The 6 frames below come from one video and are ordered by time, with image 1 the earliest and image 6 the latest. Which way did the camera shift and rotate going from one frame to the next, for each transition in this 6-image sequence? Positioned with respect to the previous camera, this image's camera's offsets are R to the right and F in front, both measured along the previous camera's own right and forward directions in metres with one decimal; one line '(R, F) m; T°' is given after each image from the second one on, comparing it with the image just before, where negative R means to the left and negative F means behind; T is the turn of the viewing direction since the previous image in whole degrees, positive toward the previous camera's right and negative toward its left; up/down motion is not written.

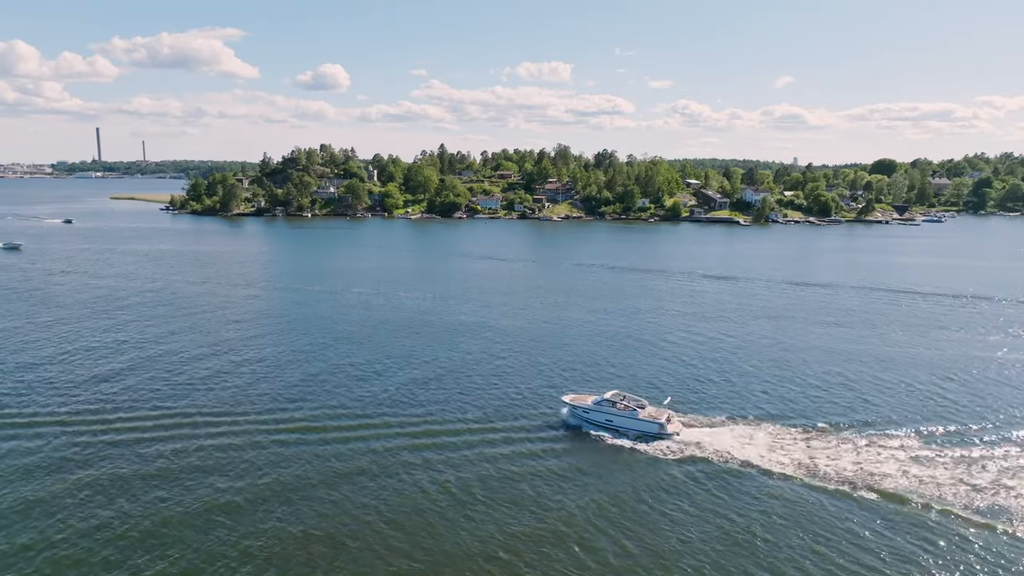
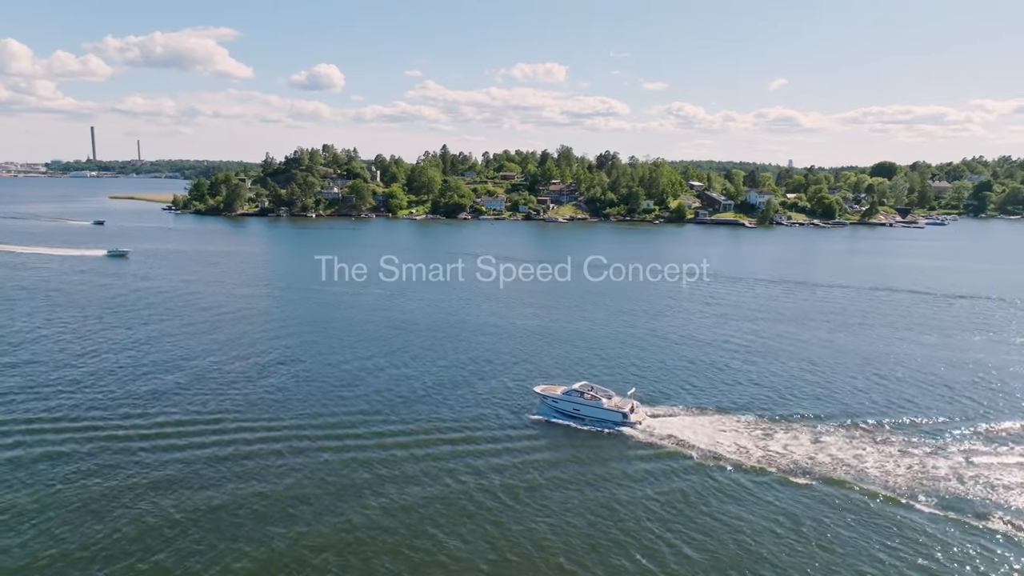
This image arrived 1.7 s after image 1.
(-2.3, 0.0) m; 0°
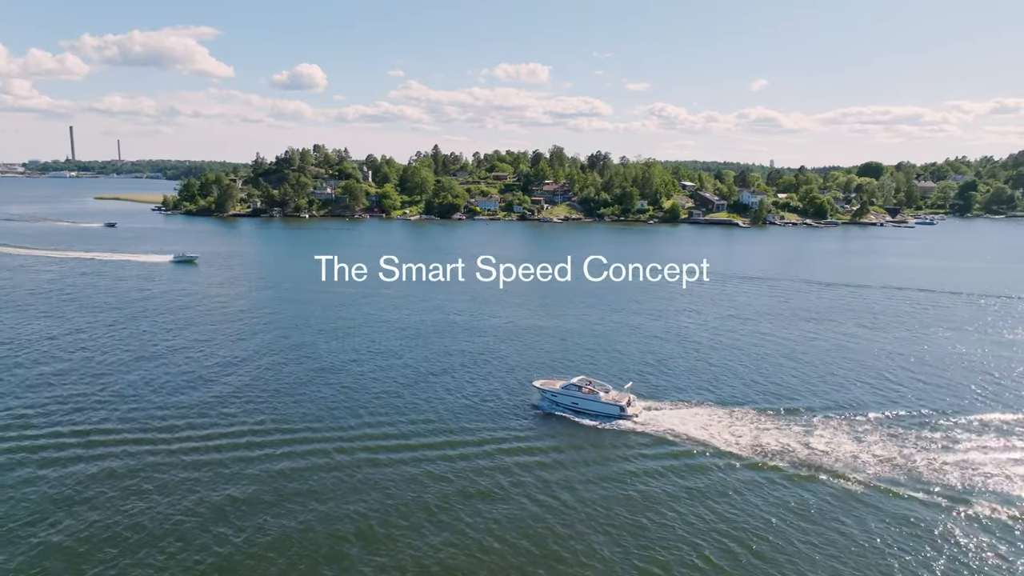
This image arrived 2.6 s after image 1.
(-2.4, 0.0) m; +1°
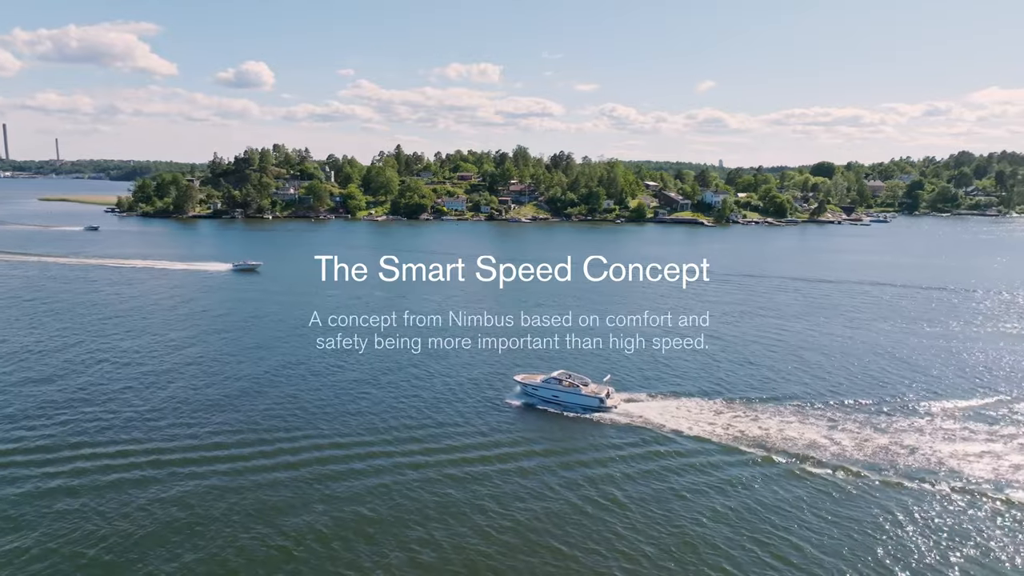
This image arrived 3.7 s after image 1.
(-3.1, +0.1) m; +4°
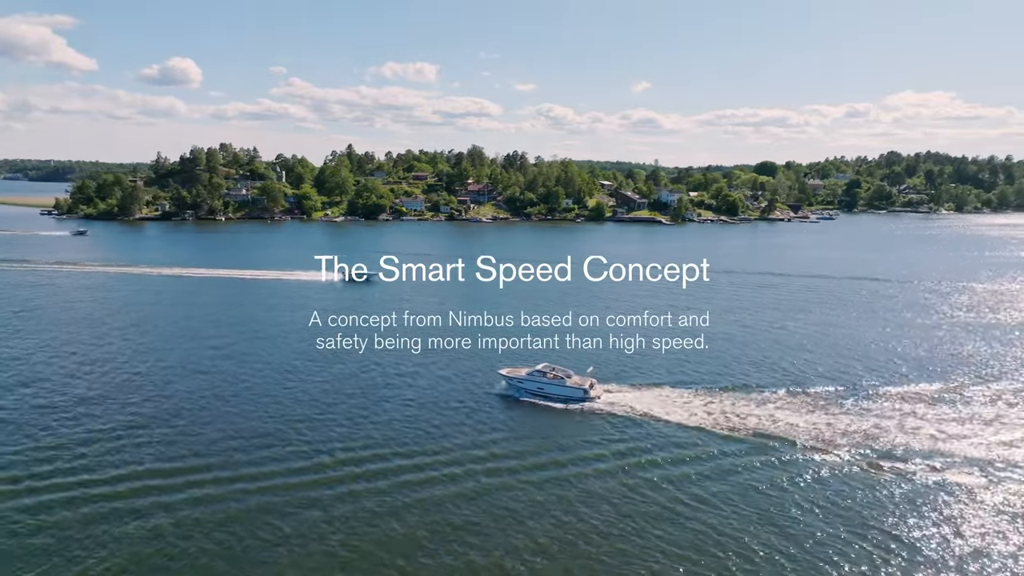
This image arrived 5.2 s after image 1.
(-4.6, +0.2) m; +5°
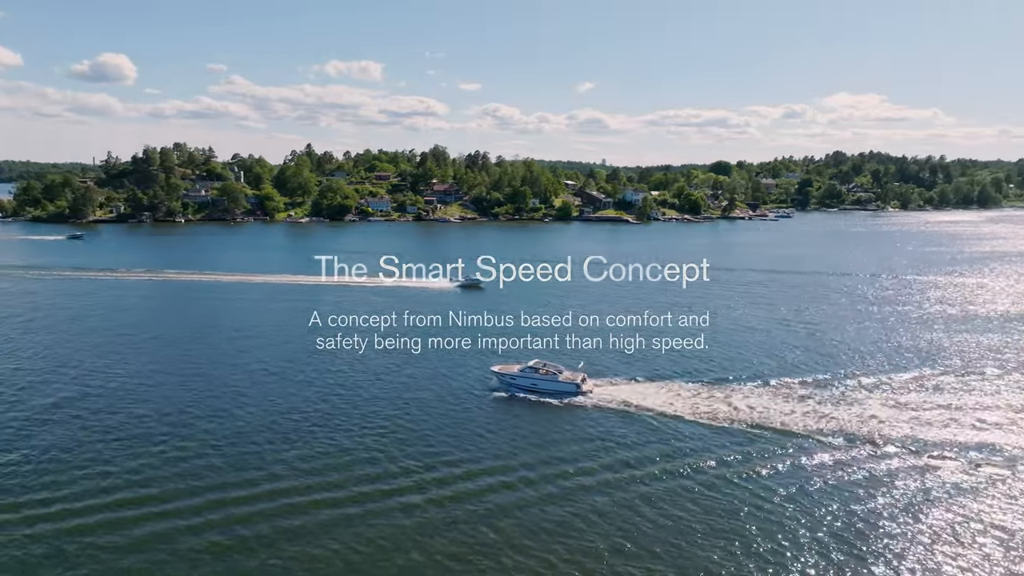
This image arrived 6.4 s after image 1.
(-3.9, +0.1) m; +4°
